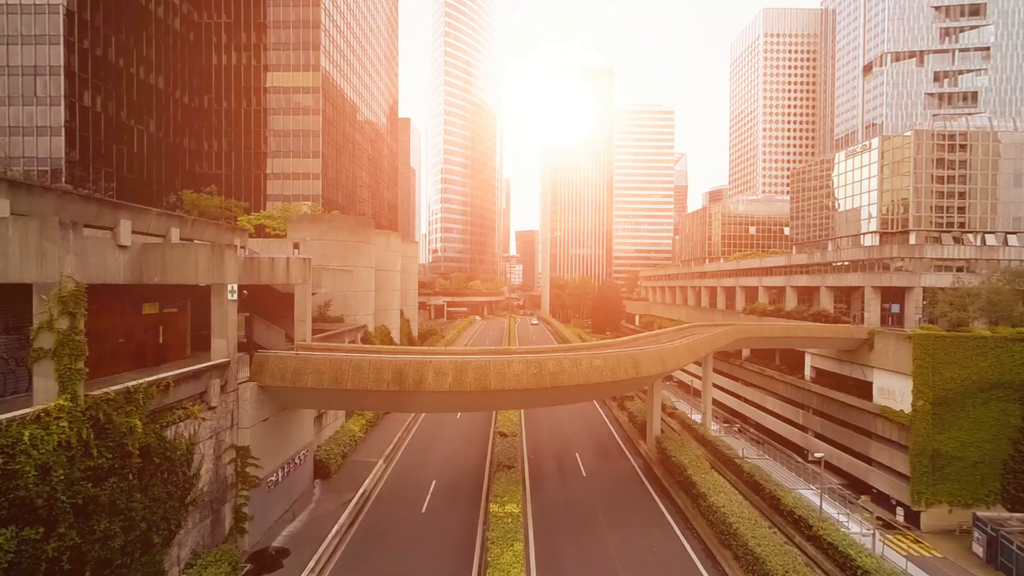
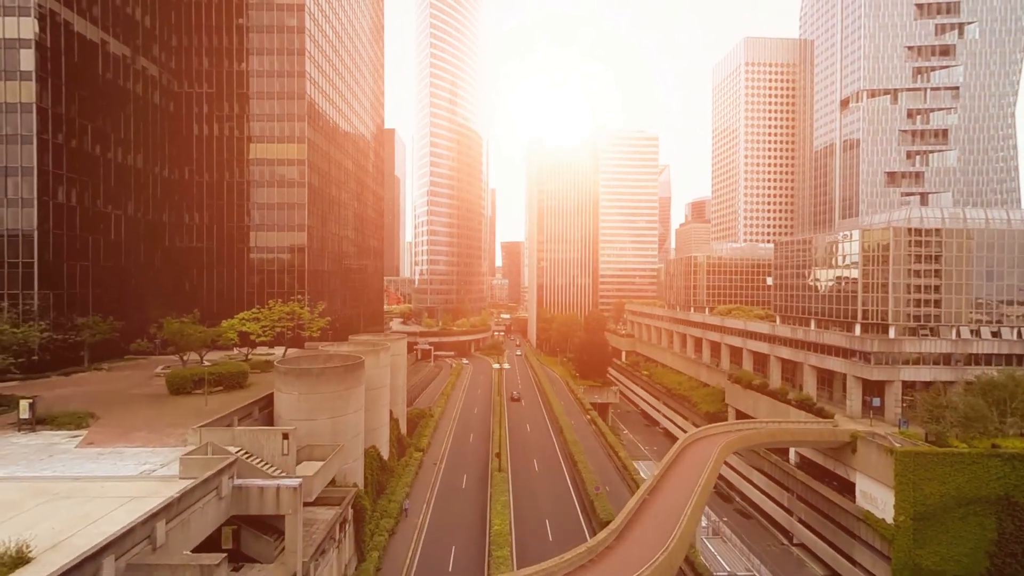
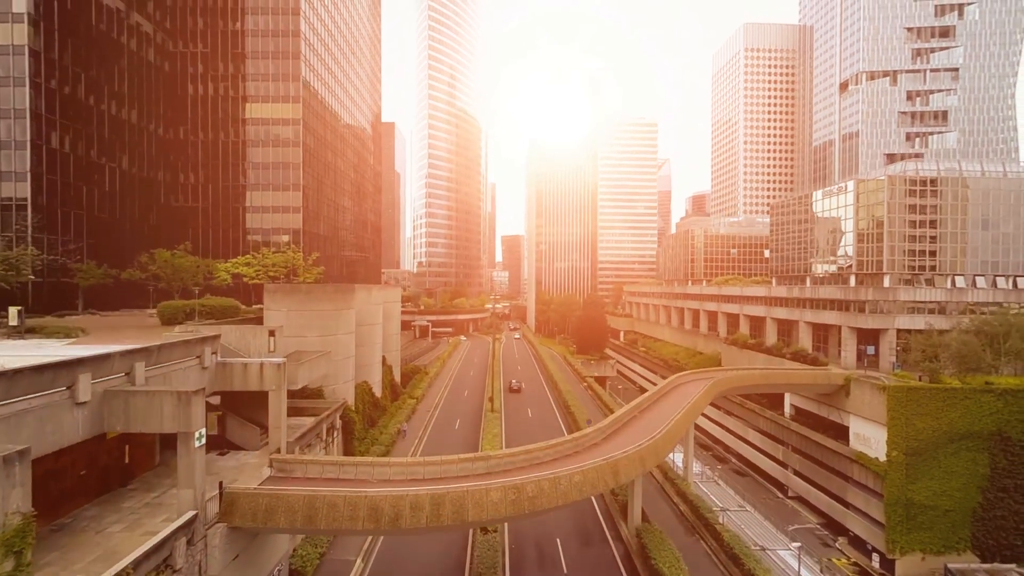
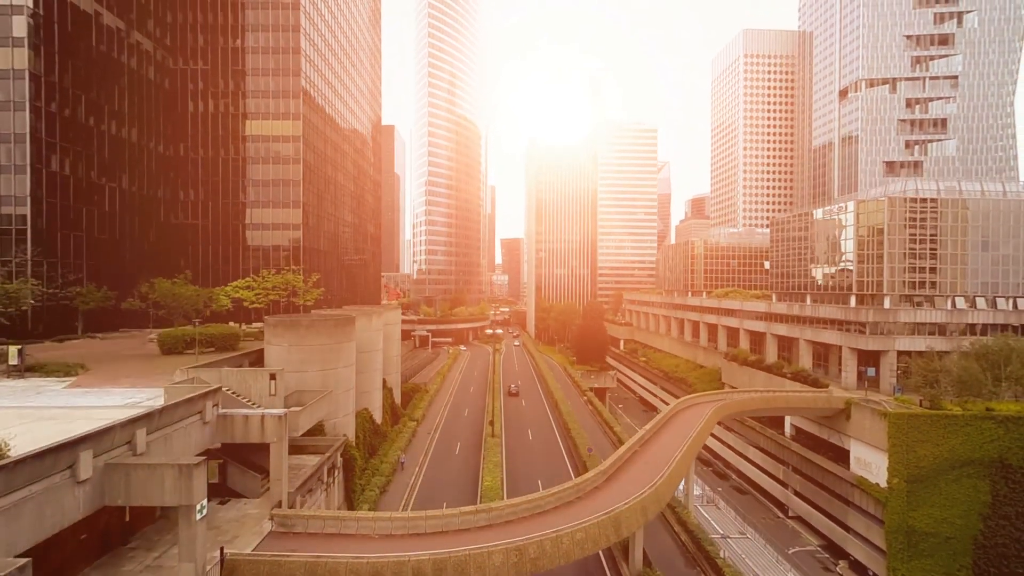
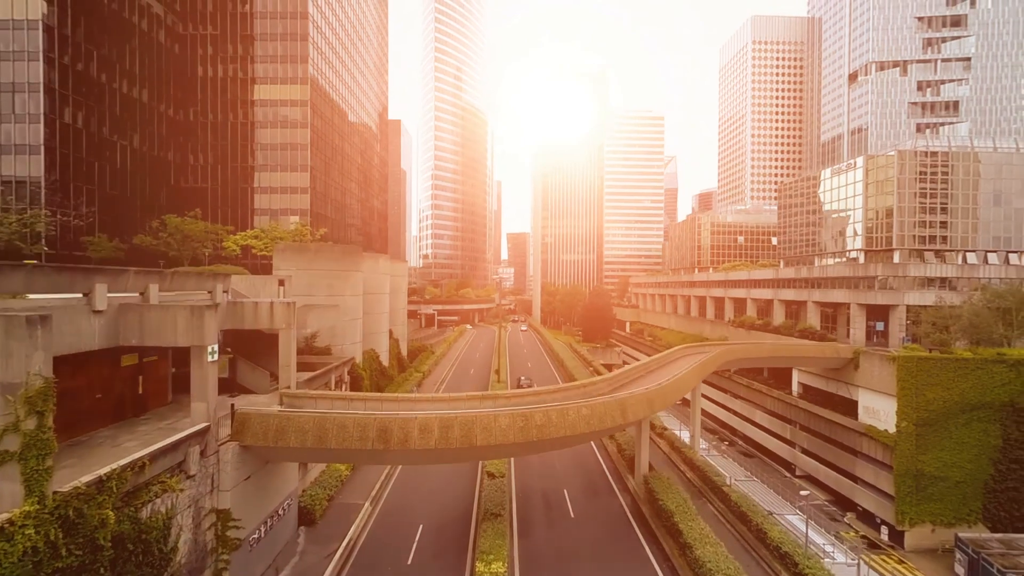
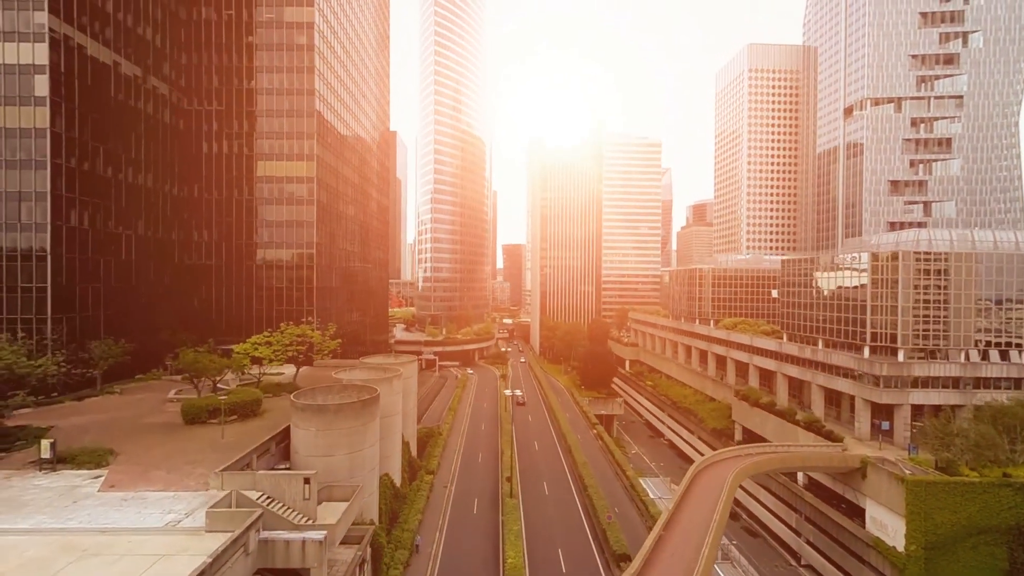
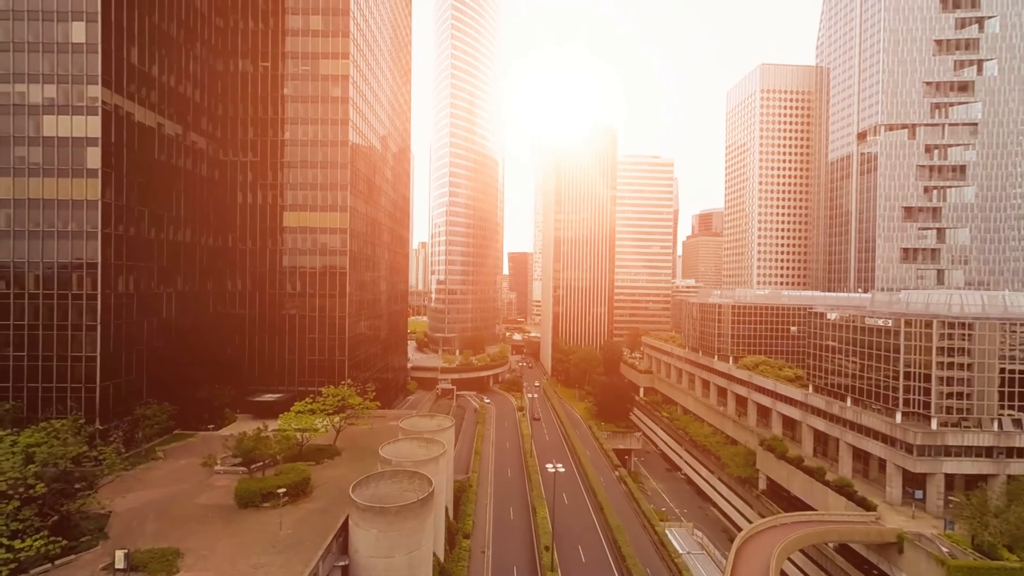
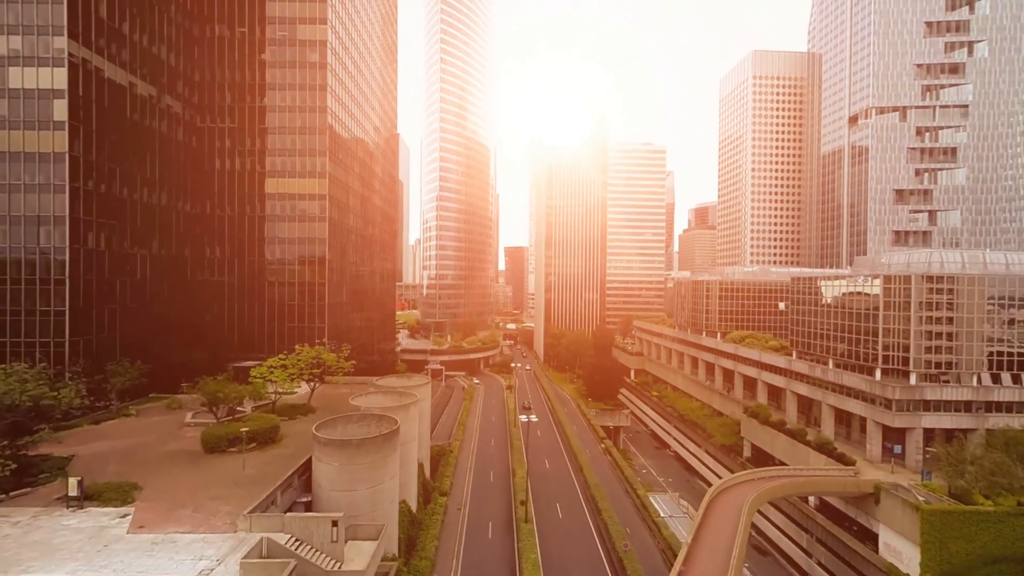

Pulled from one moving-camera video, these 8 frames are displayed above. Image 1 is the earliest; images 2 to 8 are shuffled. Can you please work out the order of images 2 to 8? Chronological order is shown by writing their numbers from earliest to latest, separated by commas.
5, 3, 4, 2, 6, 8, 7
